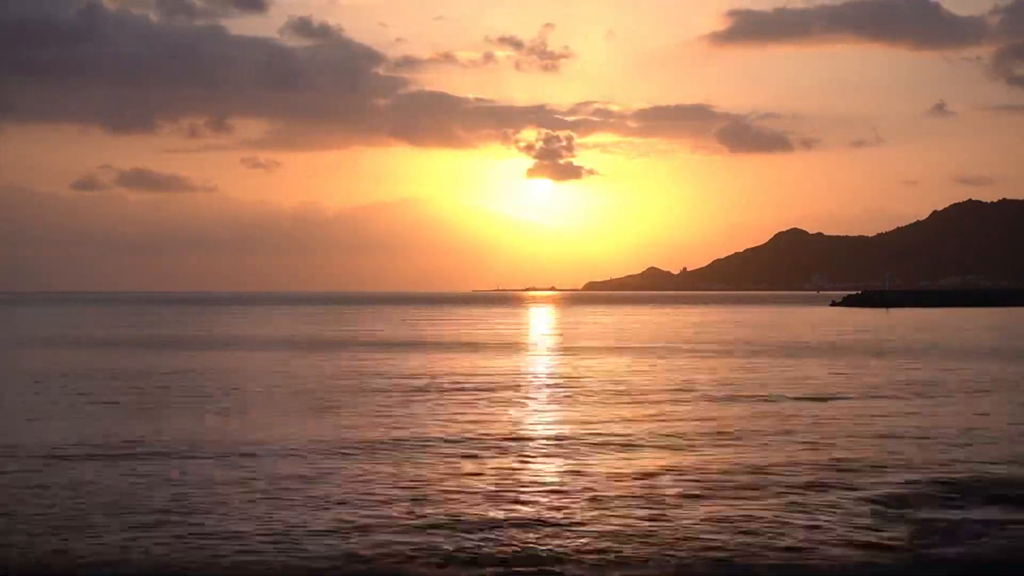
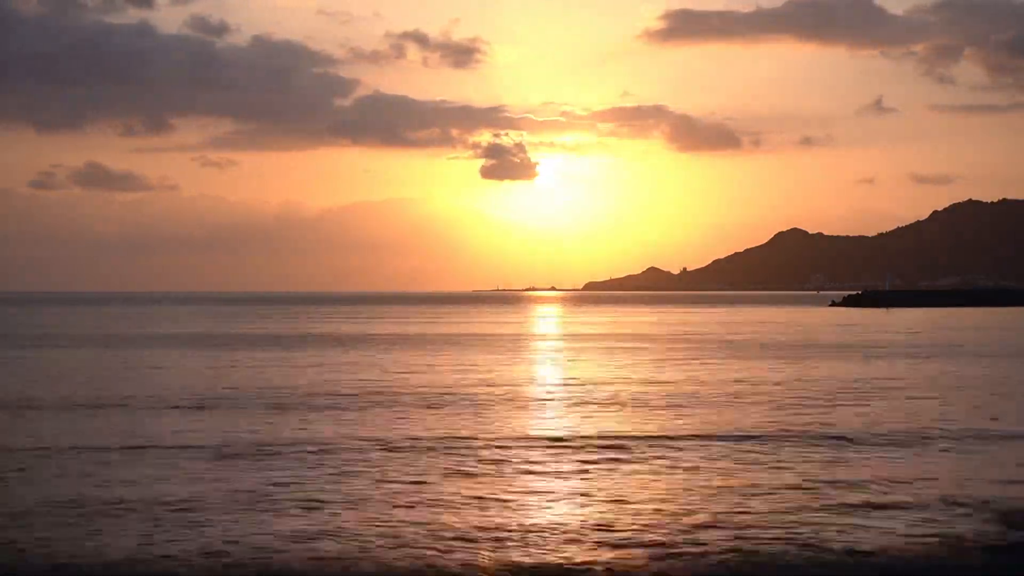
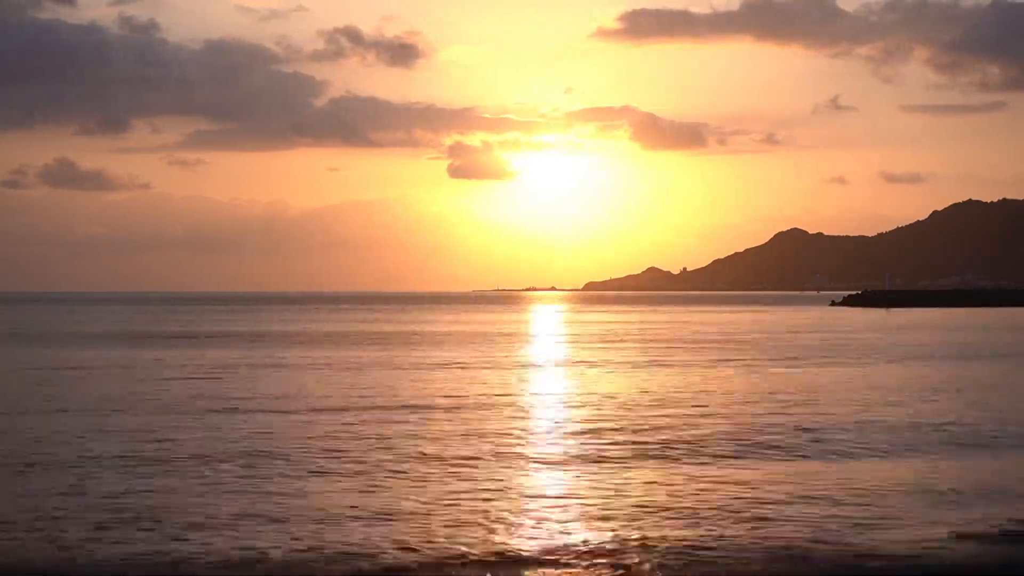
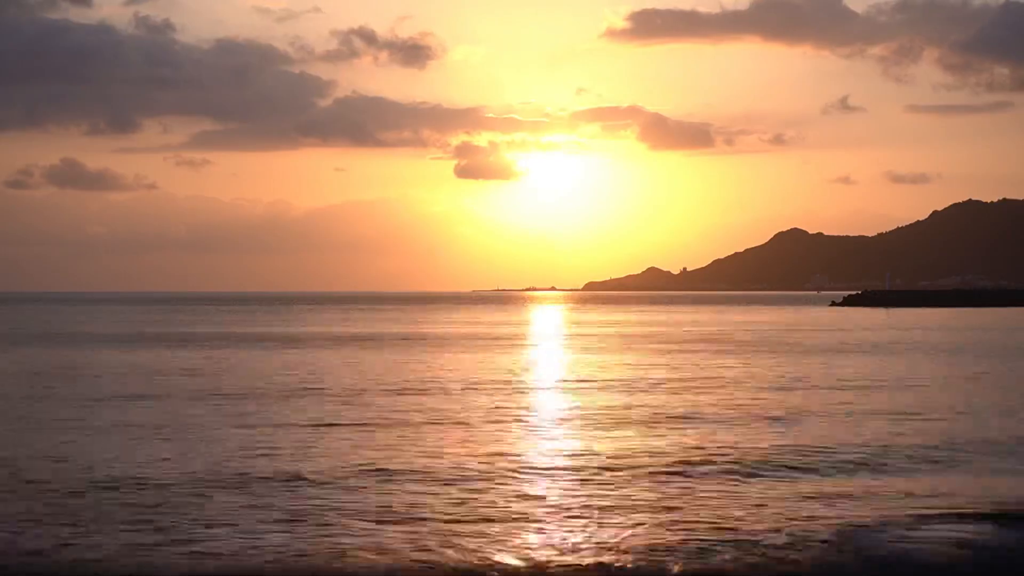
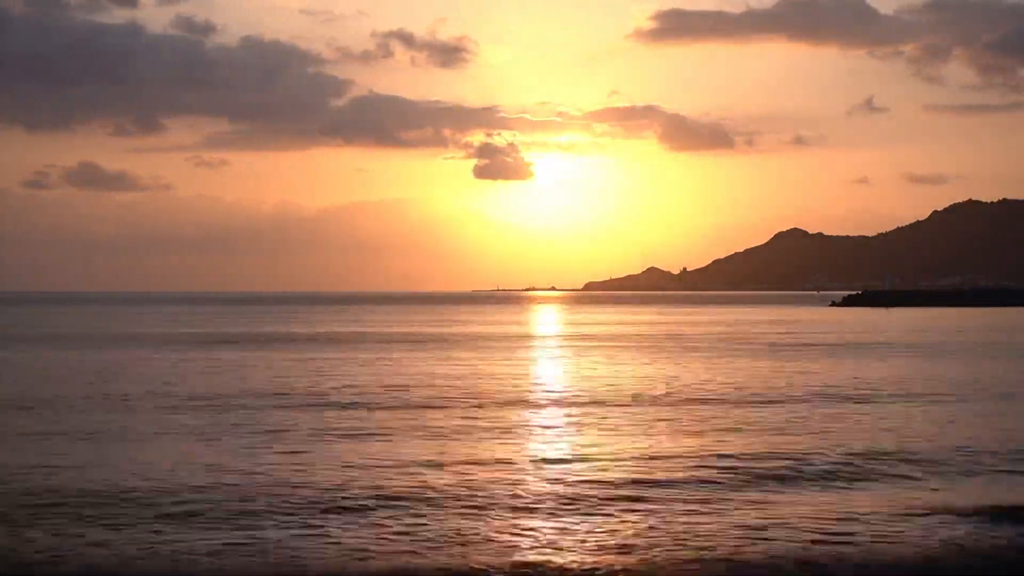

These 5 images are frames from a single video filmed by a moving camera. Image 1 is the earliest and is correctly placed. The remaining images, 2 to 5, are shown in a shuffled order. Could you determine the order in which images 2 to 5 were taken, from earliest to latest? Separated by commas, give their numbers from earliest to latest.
2, 5, 4, 3
